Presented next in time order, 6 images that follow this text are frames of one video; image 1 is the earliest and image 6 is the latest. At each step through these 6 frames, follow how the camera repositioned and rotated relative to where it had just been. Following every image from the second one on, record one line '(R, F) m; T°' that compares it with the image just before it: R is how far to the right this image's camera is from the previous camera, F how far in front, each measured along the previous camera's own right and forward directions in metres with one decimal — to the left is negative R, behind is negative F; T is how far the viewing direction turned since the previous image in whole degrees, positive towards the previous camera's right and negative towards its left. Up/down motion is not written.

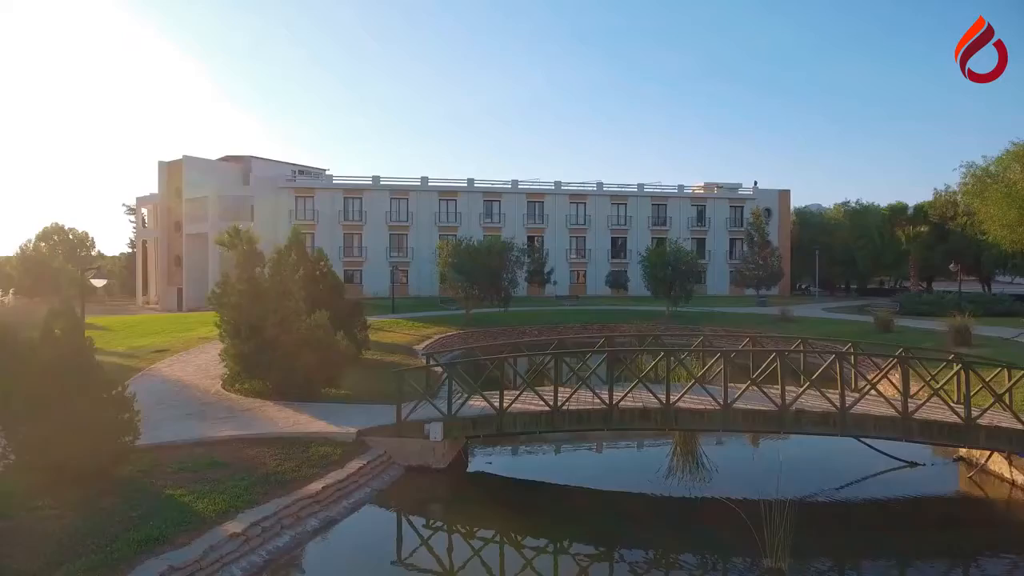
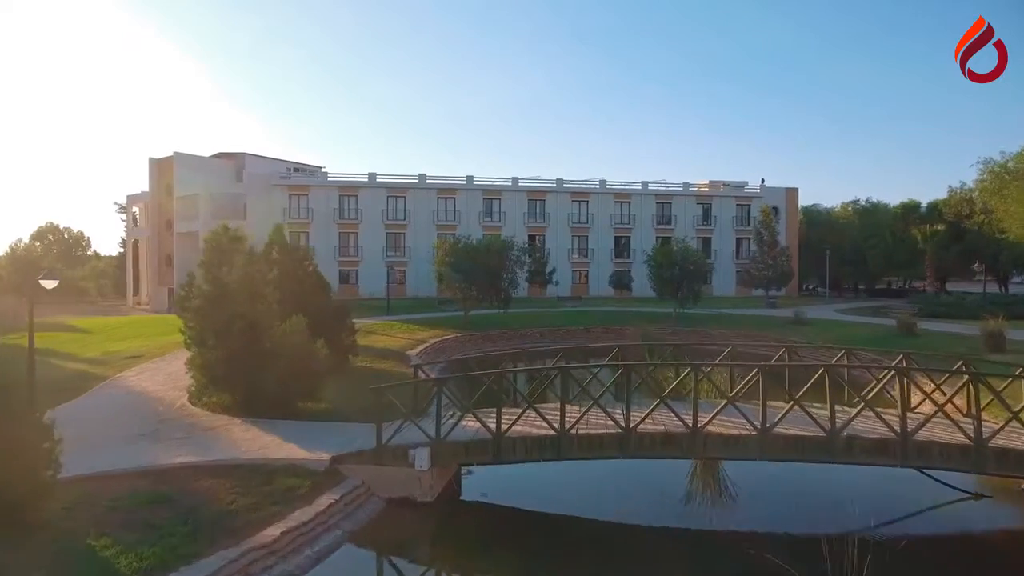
(0.0, +1.5) m; 0°
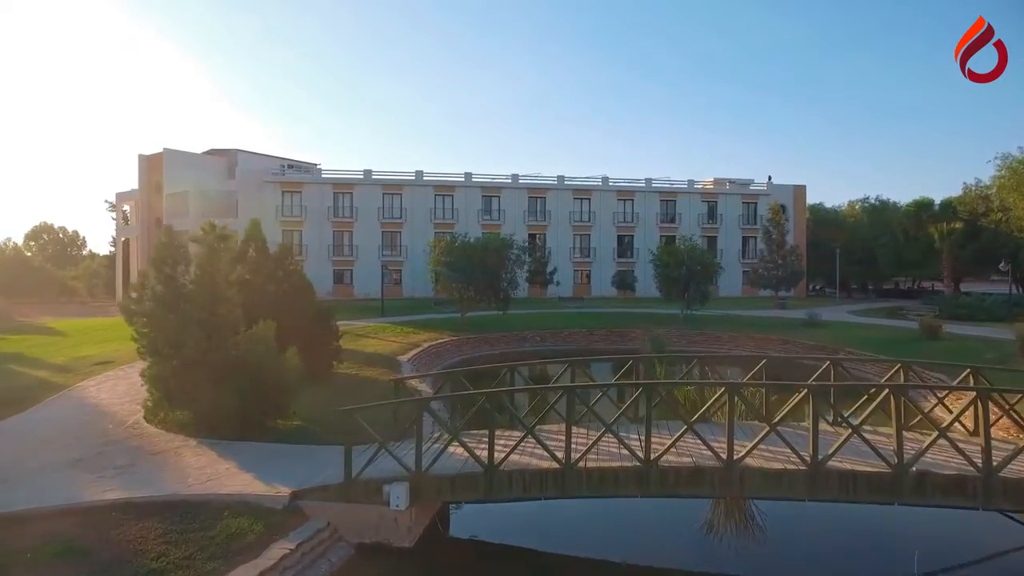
(+0.1, +1.5) m; 0°
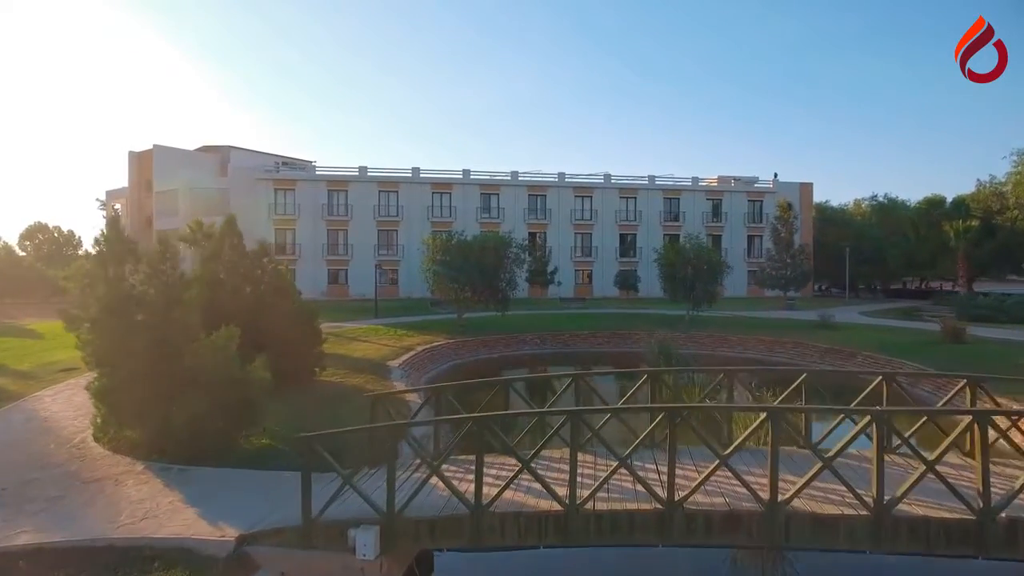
(+0.1, +1.3) m; 0°
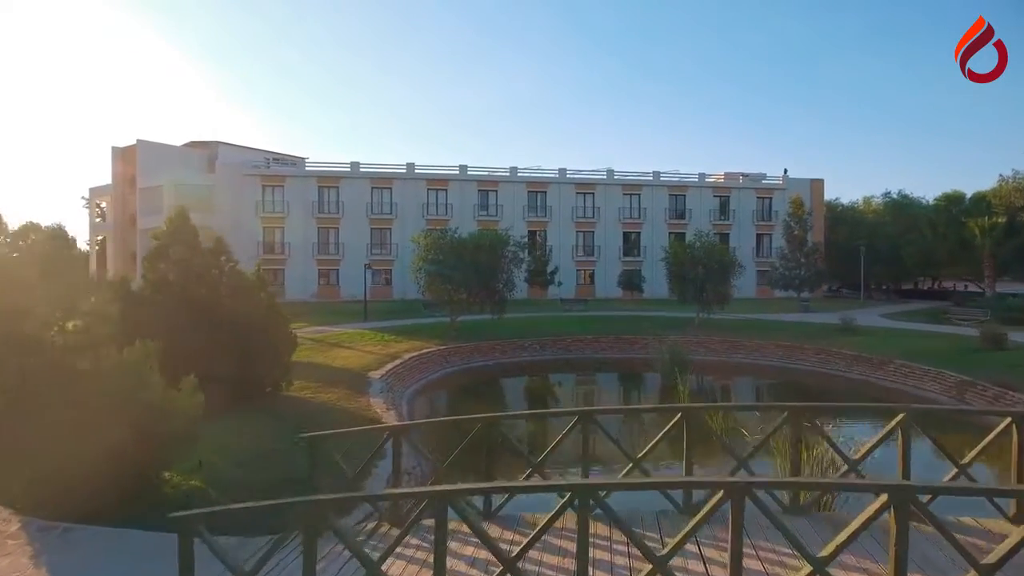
(+0.1, +2.1) m; 0°
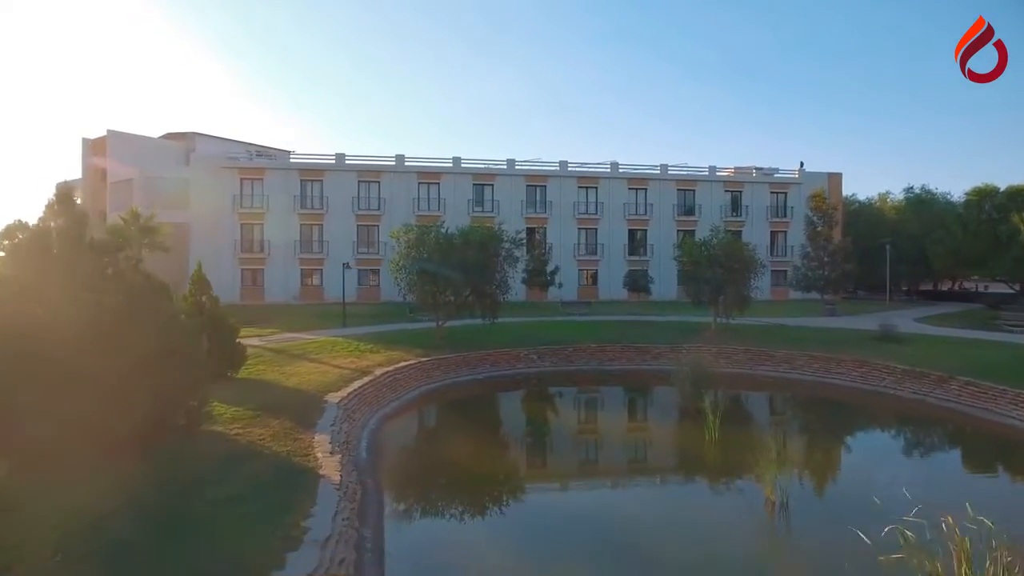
(+0.2, +3.2) m; 0°
